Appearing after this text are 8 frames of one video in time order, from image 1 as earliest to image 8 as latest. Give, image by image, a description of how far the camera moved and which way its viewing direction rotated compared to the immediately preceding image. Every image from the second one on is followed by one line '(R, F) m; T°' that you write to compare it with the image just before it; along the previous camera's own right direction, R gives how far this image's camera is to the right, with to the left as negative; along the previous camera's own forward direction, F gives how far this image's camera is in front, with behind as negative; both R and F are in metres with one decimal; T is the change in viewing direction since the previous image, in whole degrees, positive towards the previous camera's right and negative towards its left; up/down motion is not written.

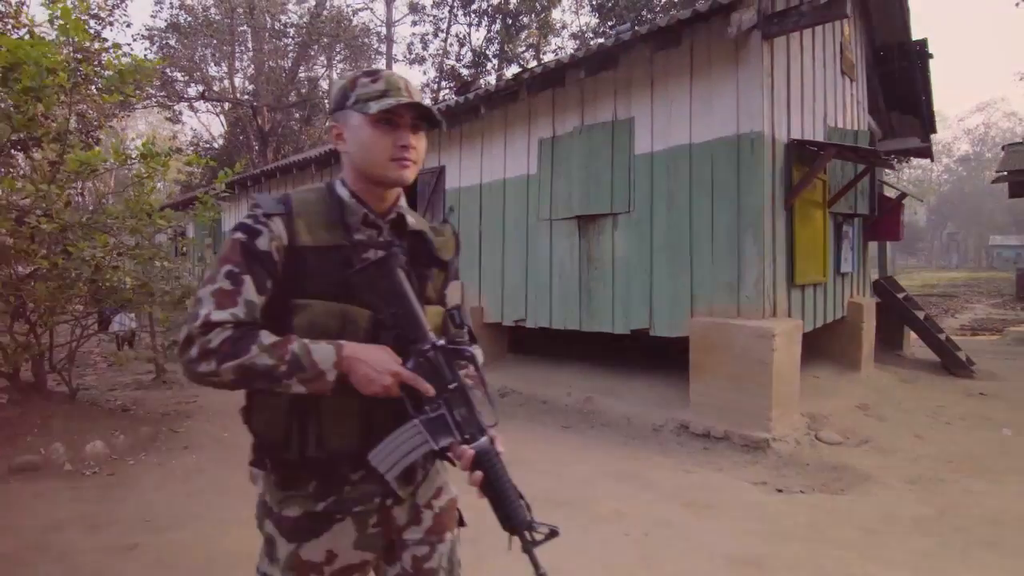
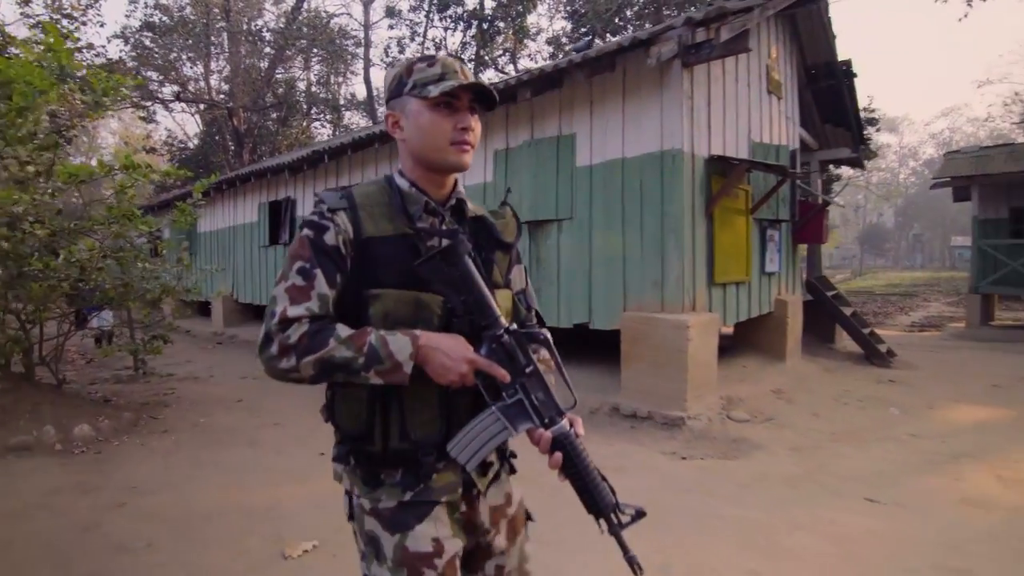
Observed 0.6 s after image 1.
(+0.3, -0.6) m; +2°
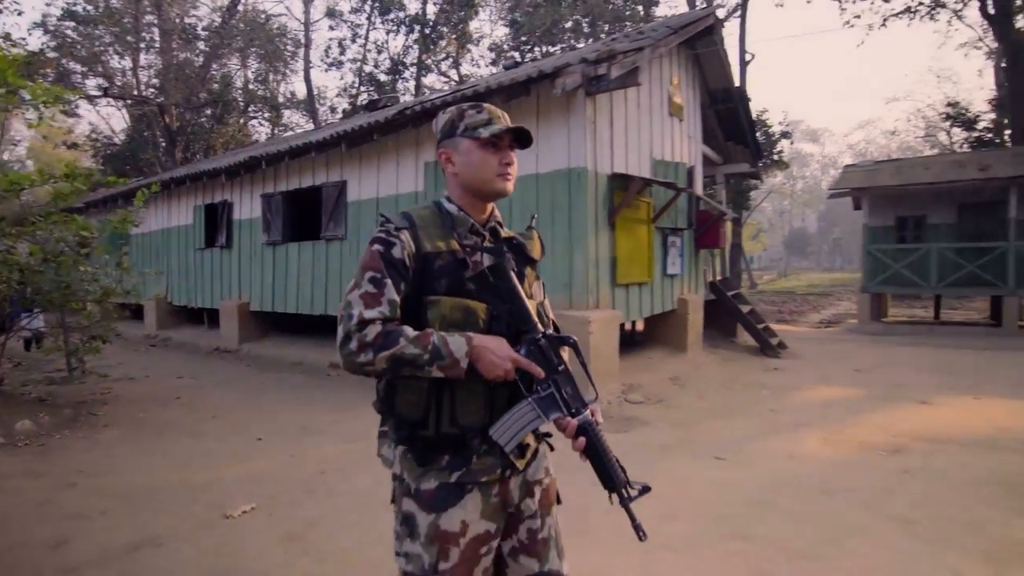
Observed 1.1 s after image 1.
(+0.3, -0.7) m; +5°
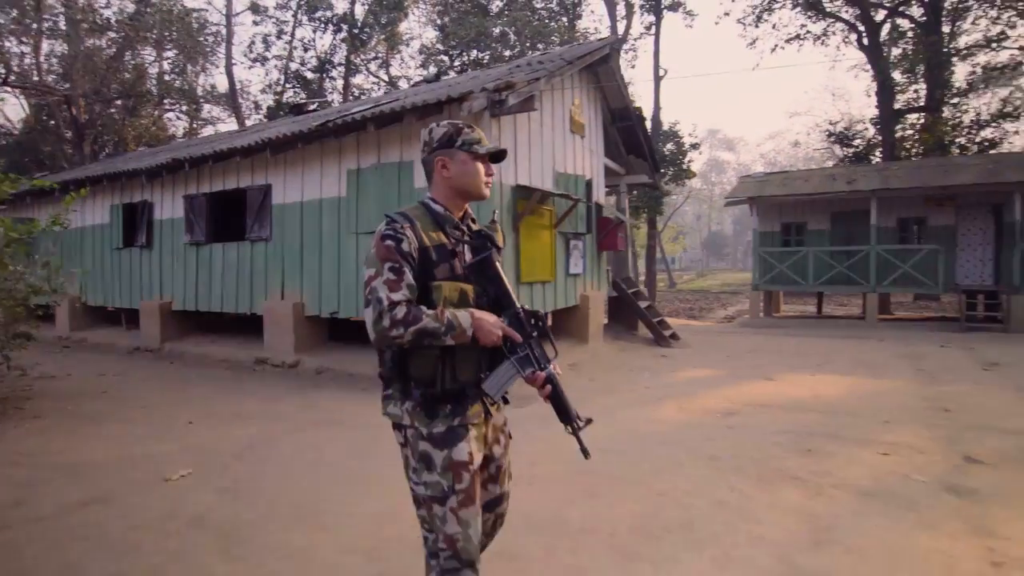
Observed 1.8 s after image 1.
(+0.3, -0.9) m; +7°
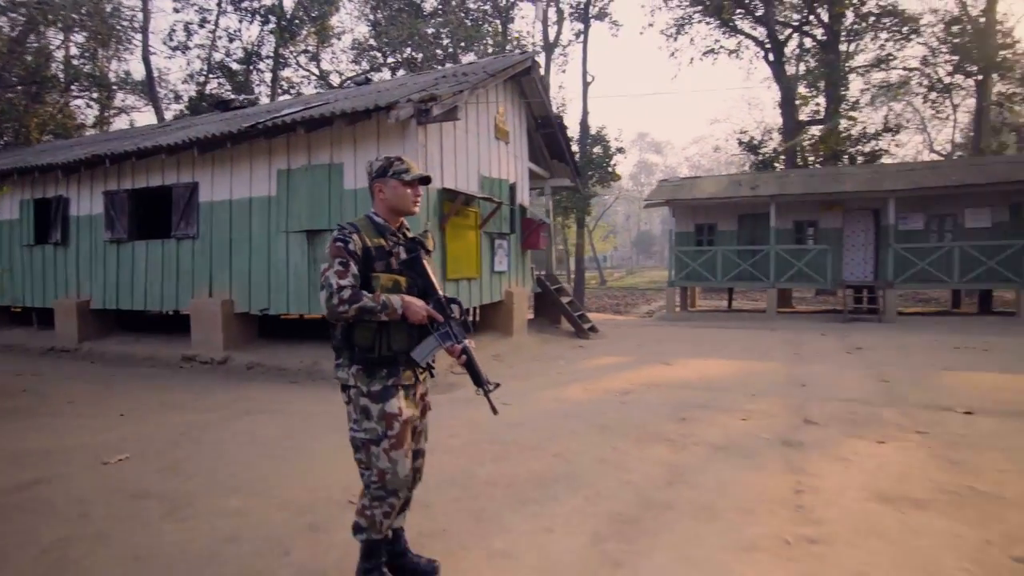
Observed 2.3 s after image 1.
(+0.2, -0.6) m; +7°
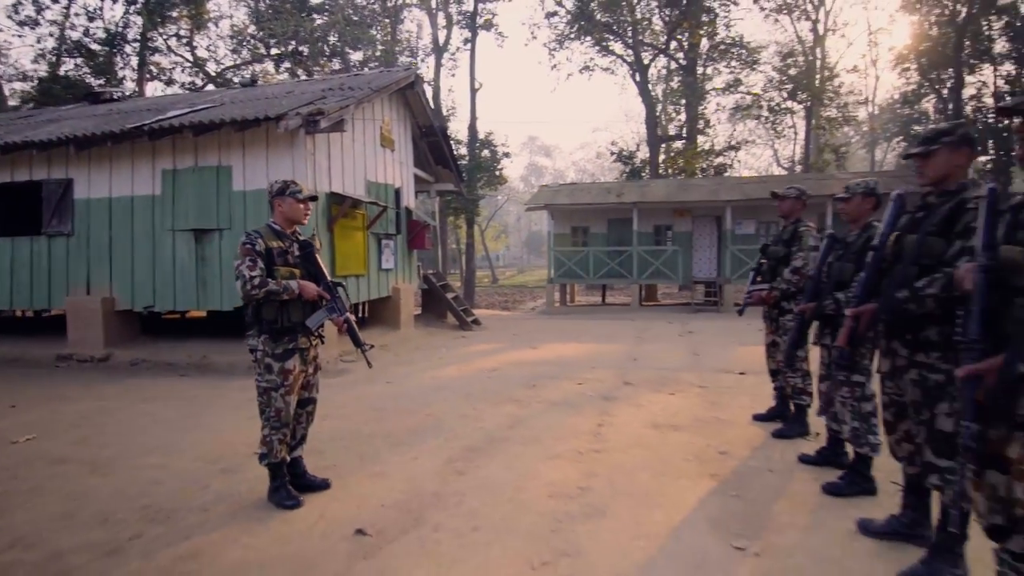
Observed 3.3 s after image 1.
(+0.2, -1.2) m; +11°
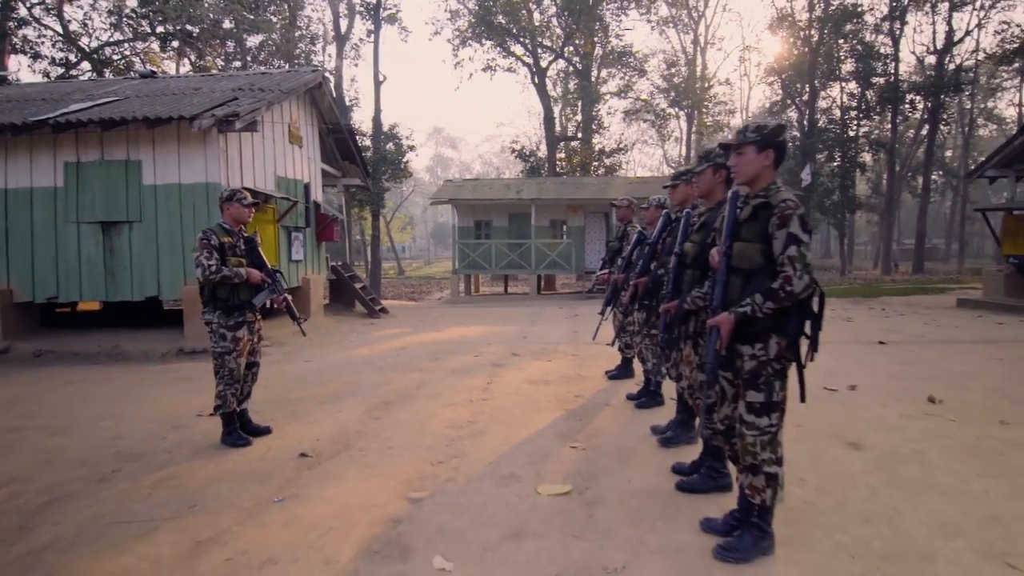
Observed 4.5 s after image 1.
(0.0, -1.3) m; +10°
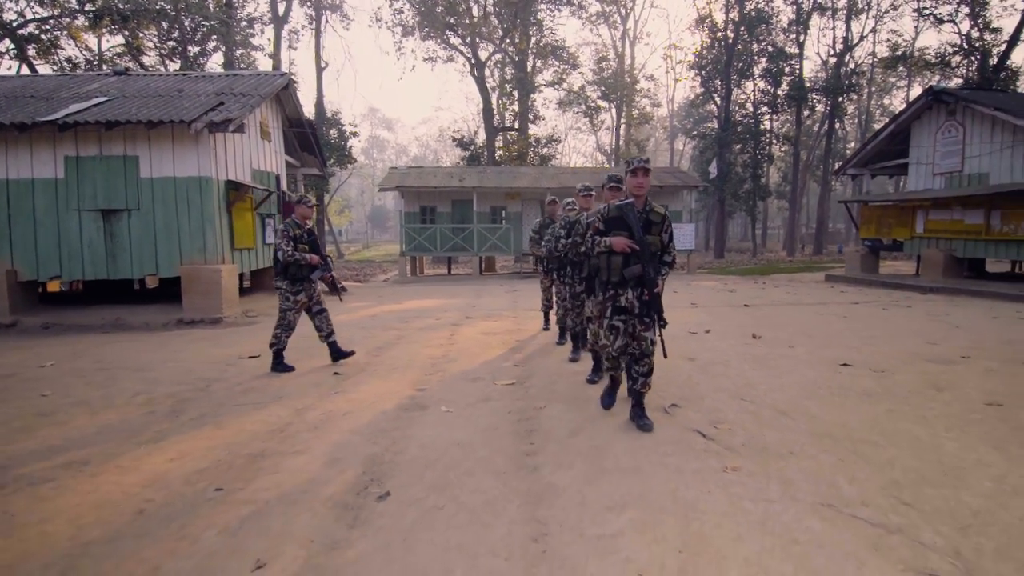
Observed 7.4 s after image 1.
(-0.3, -2.3) m; +6°
